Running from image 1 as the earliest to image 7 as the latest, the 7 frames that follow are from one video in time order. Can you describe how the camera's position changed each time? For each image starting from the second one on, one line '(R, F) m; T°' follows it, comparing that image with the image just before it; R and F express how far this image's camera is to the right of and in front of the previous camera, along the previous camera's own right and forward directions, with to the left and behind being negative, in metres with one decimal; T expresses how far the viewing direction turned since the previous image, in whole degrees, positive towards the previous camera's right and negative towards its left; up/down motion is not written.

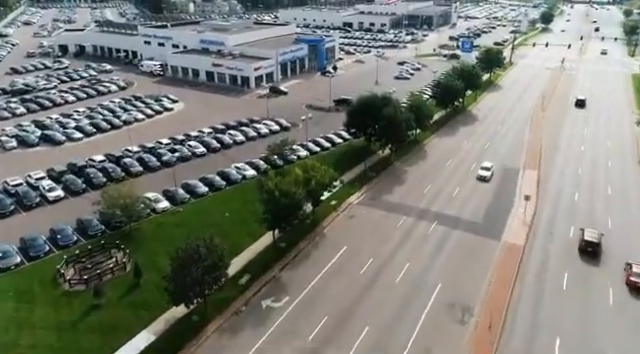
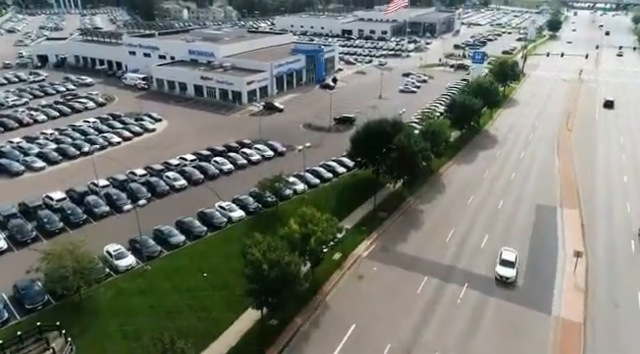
(-0.1, +6.7) m; 0°
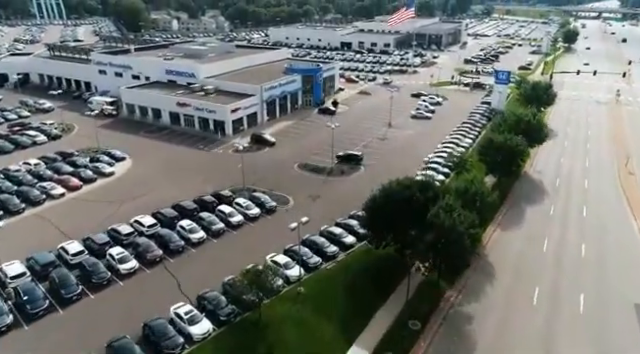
(-0.2, +11.1) m; 0°
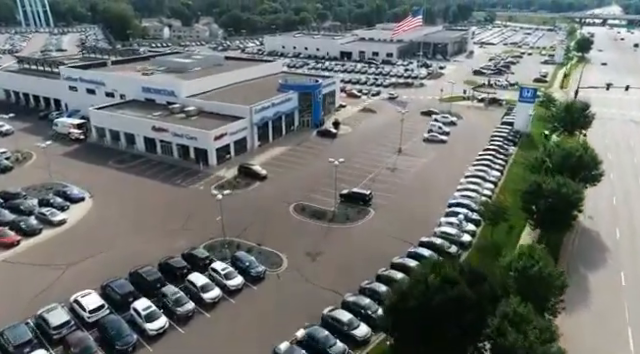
(-0.2, +8.4) m; 0°
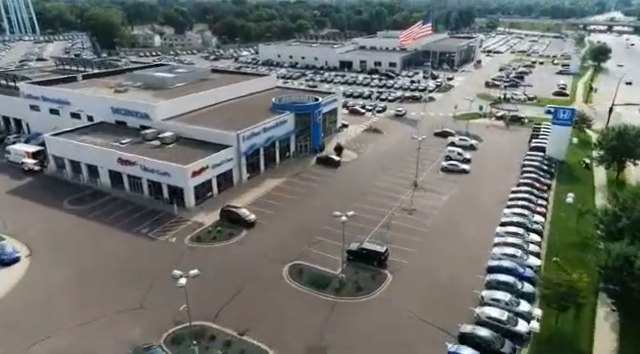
(-0.3, +8.6) m; 0°
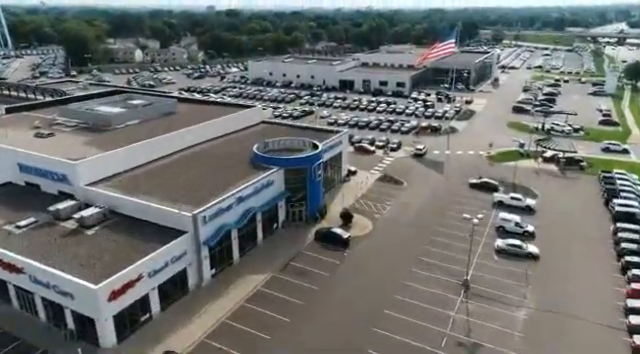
(-0.4, +15.4) m; +1°
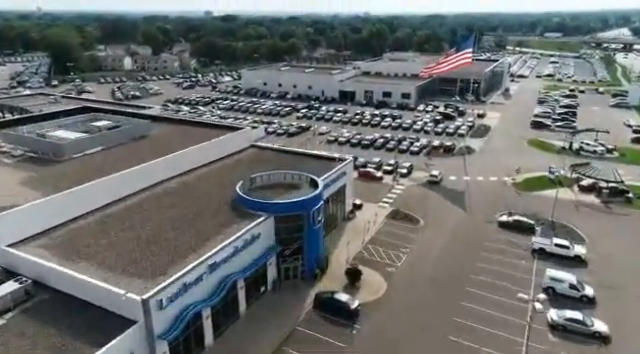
(-0.1, +8.0) m; 0°
